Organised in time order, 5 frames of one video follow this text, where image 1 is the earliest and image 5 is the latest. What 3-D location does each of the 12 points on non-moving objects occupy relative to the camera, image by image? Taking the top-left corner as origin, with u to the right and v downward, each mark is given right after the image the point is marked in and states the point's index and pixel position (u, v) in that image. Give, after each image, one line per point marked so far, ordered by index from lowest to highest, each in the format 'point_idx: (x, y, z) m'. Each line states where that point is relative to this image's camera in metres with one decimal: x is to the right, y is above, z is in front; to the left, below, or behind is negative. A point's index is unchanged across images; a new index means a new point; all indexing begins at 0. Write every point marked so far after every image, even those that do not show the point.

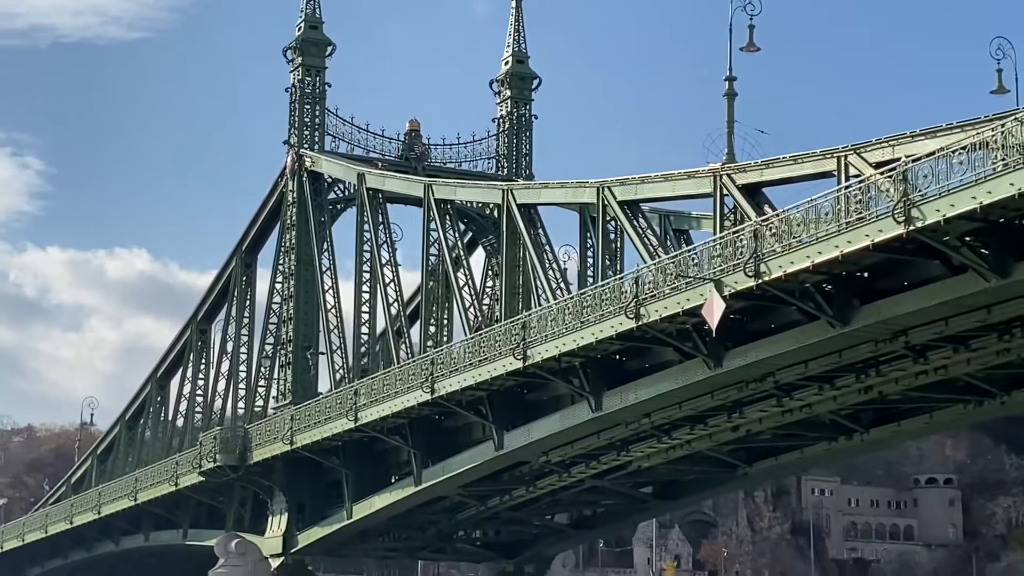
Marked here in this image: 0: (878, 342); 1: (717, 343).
0: (+3.7, -0.5, +18.1) m
1: (+2.3, -0.6, +19.7) m
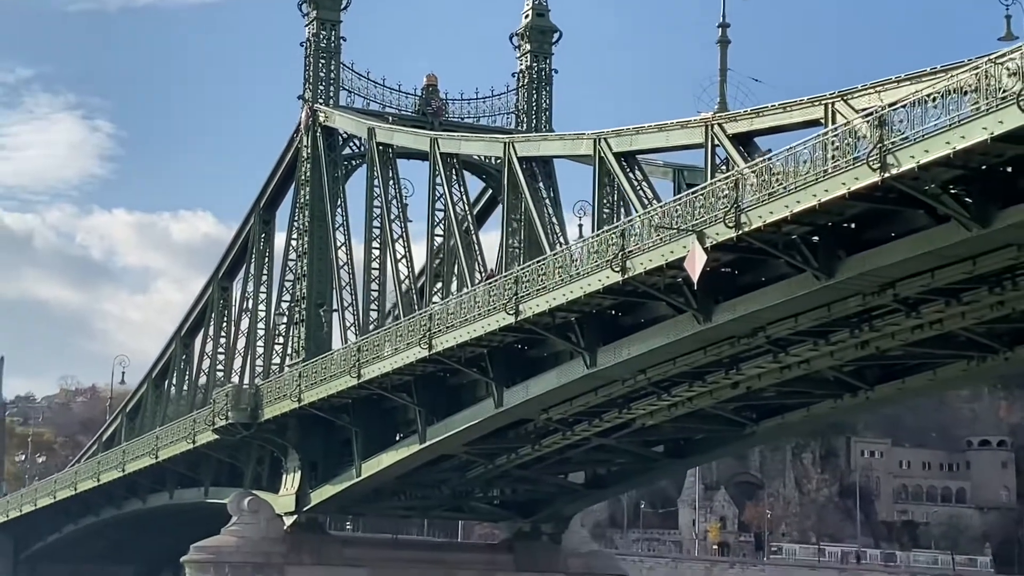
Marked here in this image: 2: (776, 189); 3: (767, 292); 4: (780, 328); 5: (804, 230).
0: (+3.5, -0.1, +17.6) m
1: (+2.1, -0.1, +19.2) m
2: (+2.4, +0.9, +16.4) m
3: (+2.6, 0.0, +18.1) m
4: (+2.9, -0.4, +19.1) m
5: (+2.8, +0.6, +17.2) m
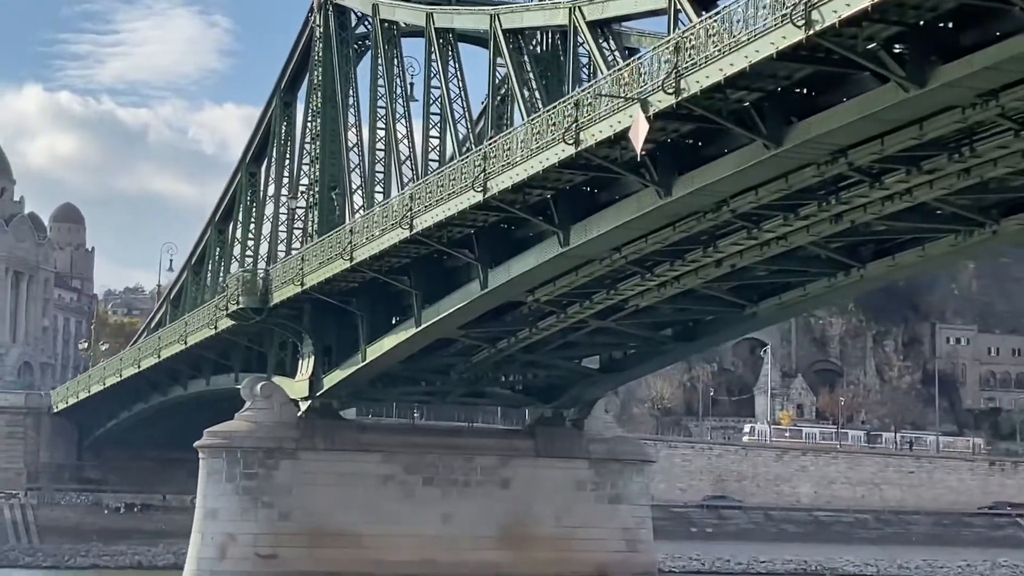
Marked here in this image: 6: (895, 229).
0: (+2.9, +1.2, +16.7) m
1: (+1.6, +1.2, +18.4) m
2: (+1.8, +2.1, +15.5) m
3: (+2.0, +1.2, +17.2) m
4: (+2.4, +0.9, +18.2) m
5: (+2.2, +1.8, +16.3) m
6: (+4.3, +0.7, +19.8) m
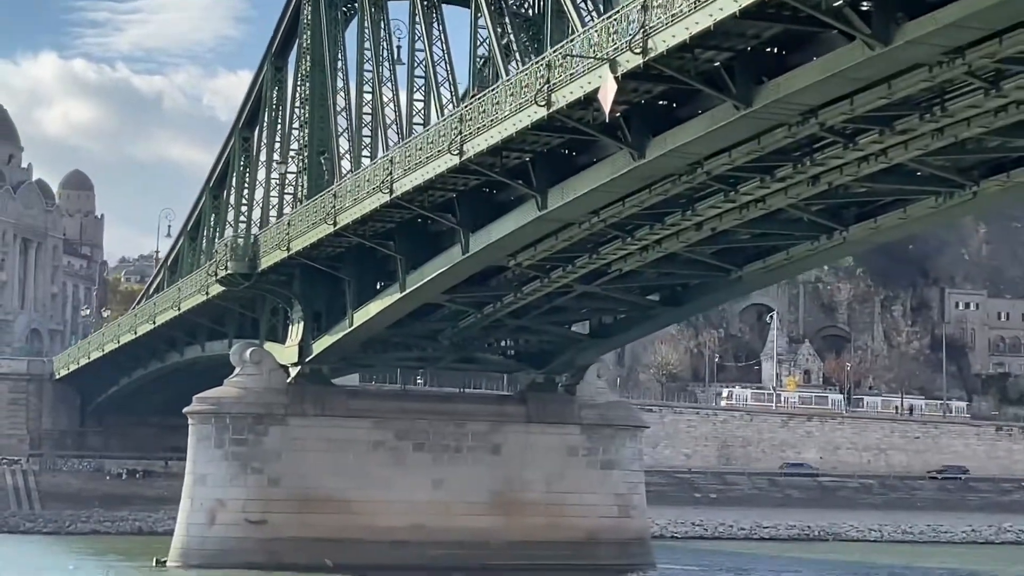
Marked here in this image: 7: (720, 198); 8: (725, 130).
0: (+2.6, +1.5, +16.4) m
1: (+1.3, +1.6, +18.2) m
2: (+1.4, +2.4, +15.3) m
3: (+1.7, +1.6, +17.0) m
4: (+2.1, +1.3, +18.0) m
5: (+1.9, +2.1, +16.1) m
6: (+4.0, +1.1, +19.6) m
7: (+2.3, +1.0, +19.5) m
8: (+2.0, +1.5, +16.6) m
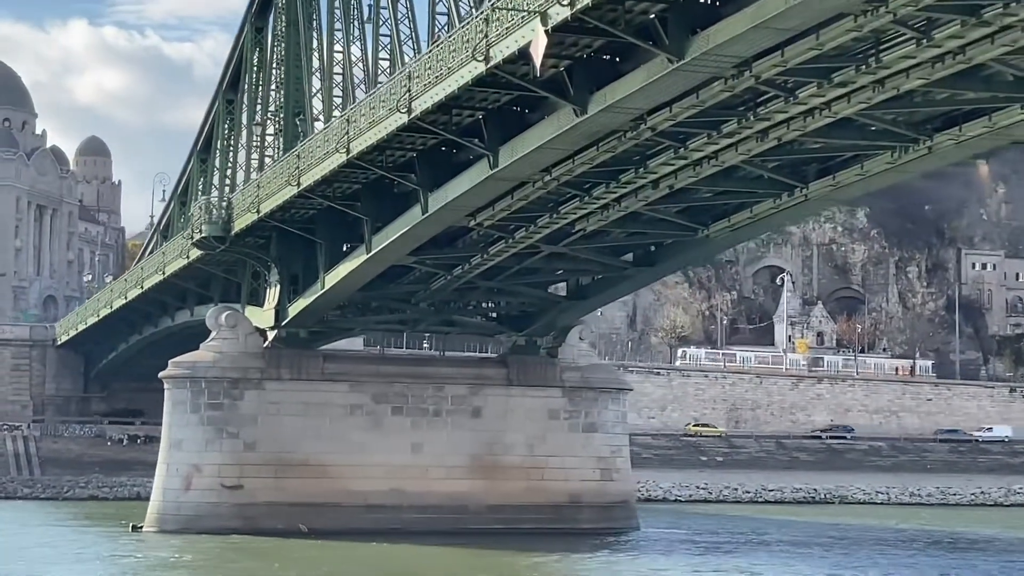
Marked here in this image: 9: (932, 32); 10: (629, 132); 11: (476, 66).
0: (+2.0, +1.9, +16.0) m
1: (+0.7, +2.0, +17.8) m
2: (+0.8, +2.7, +14.8) m
3: (+1.1, +2.0, +16.6) m
4: (+1.5, +1.7, +17.6) m
5: (+1.2, +2.5, +15.7) m
6: (+3.4, +1.5, +19.1) m
7: (+1.7, +1.4, +19.1) m
8: (+1.4, +1.9, +16.2) m
9: (+3.4, +2.1, +14.5) m
10: (+1.2, +1.6, +18.2) m
11: (-0.4, +2.2, +17.8) m
